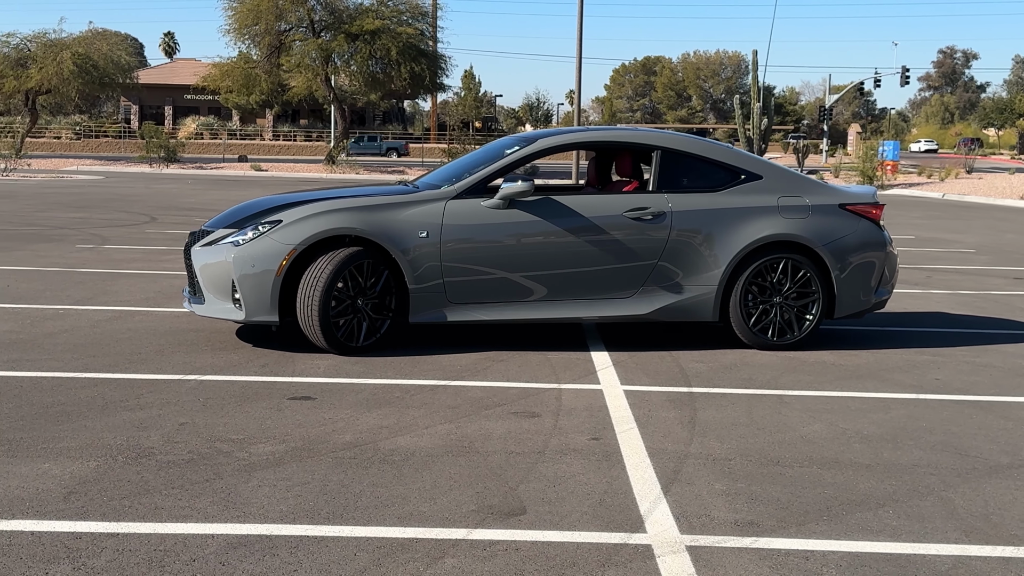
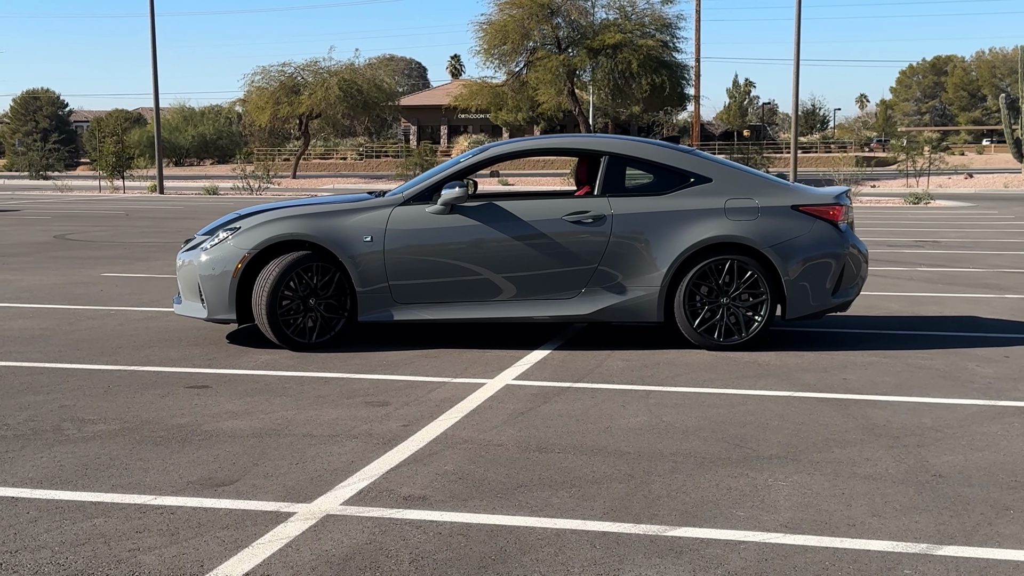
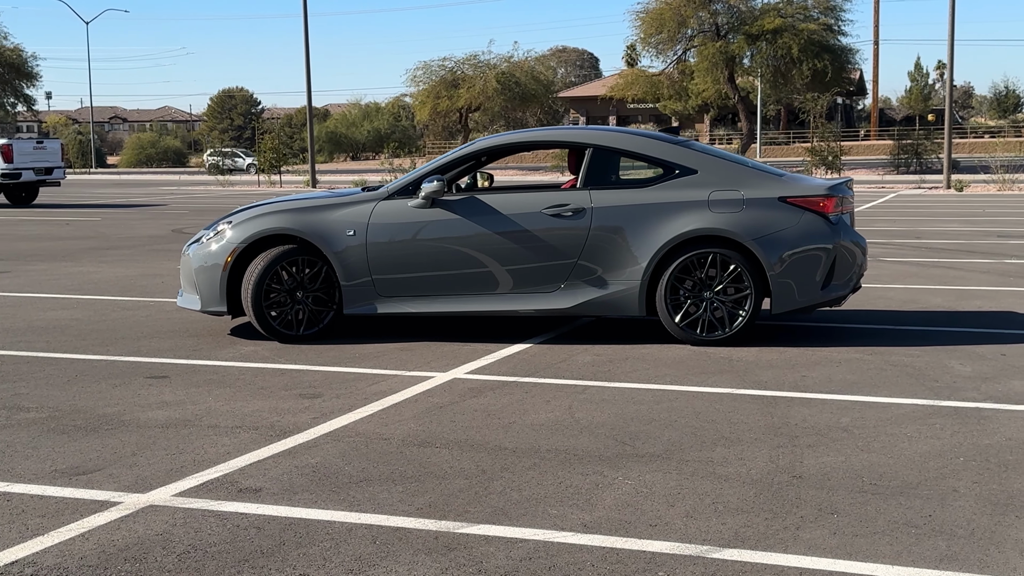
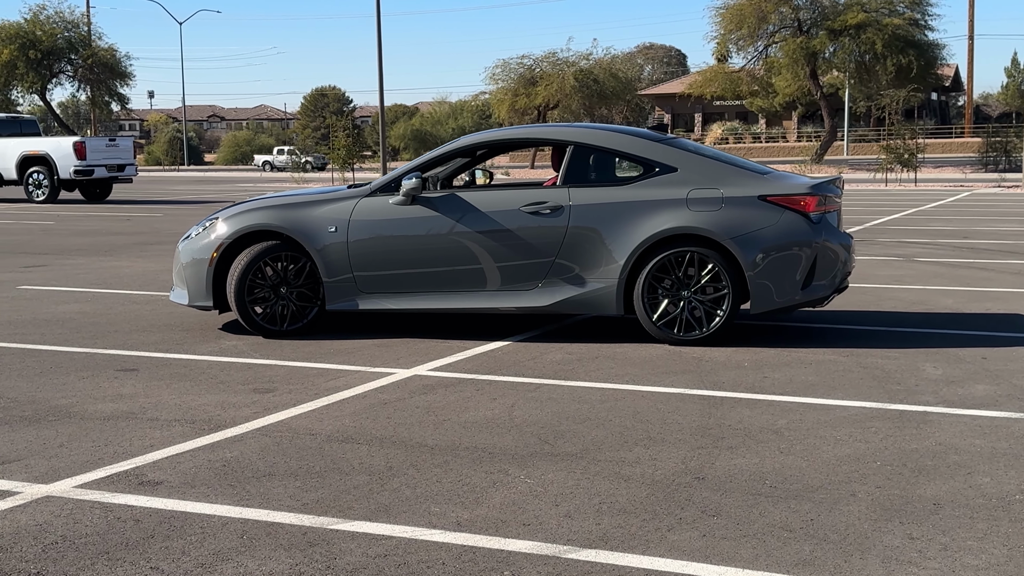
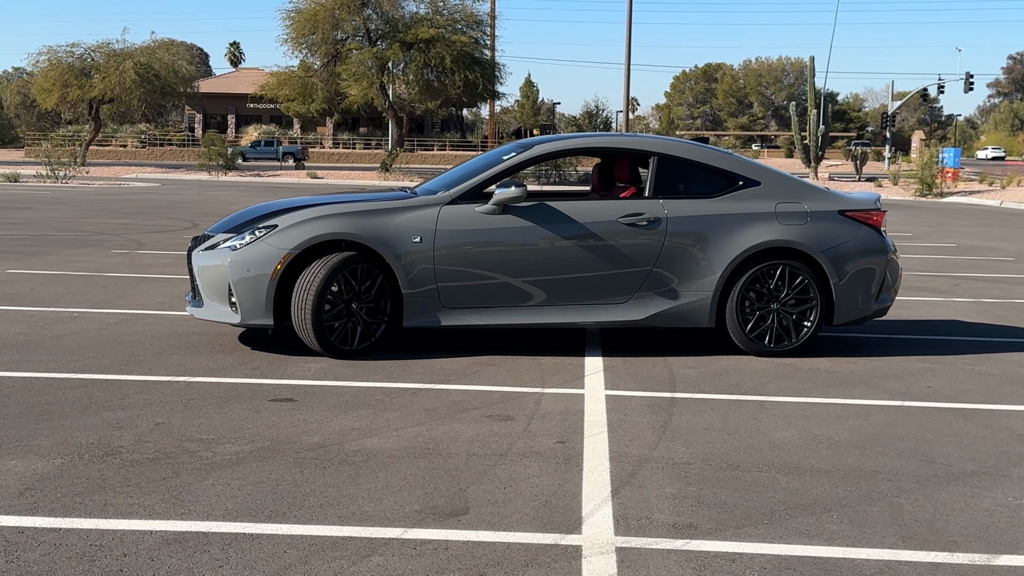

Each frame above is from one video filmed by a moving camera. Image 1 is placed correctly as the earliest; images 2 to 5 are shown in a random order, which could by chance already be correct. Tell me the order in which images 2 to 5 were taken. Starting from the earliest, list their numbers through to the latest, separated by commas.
5, 2, 3, 4
